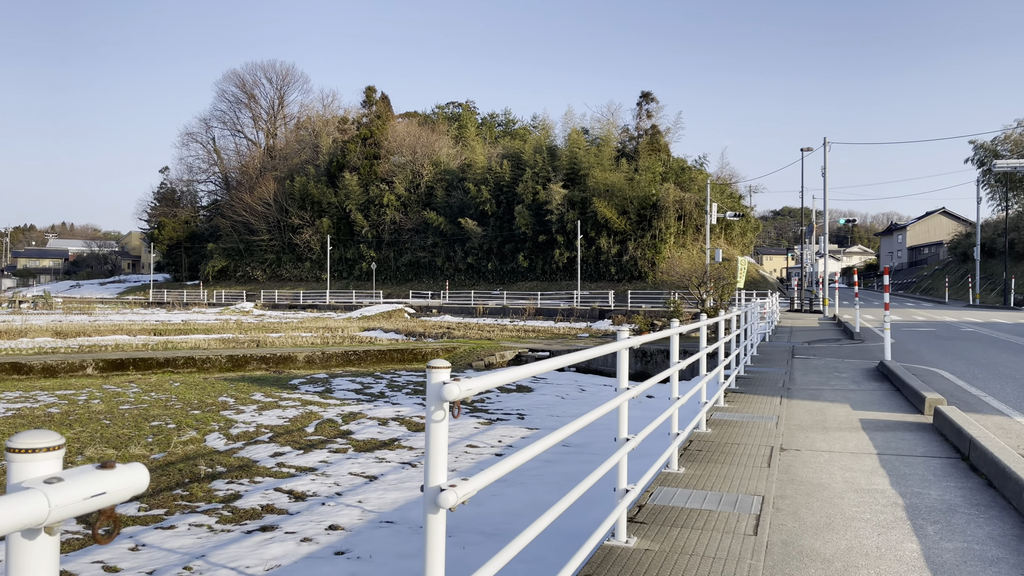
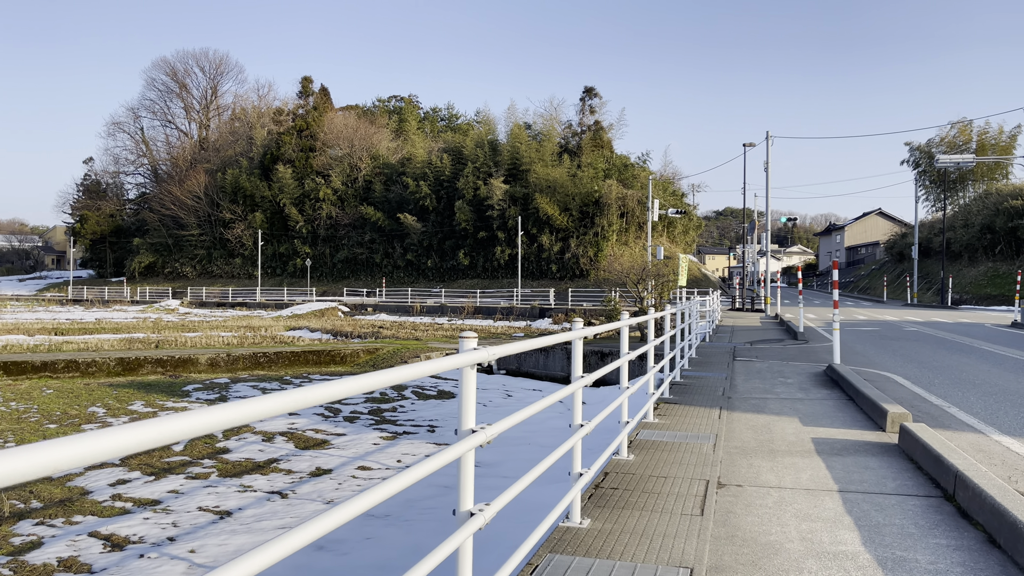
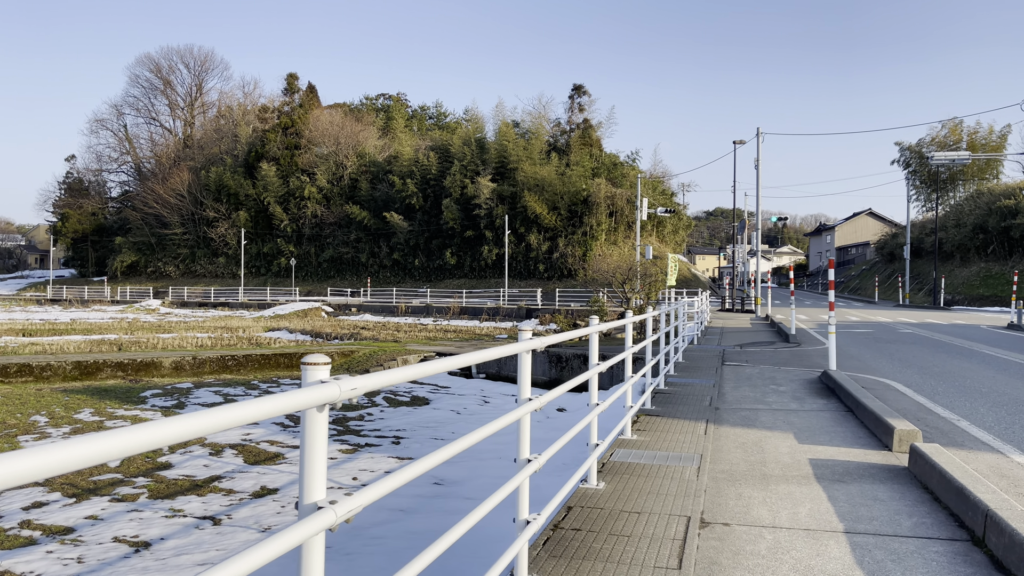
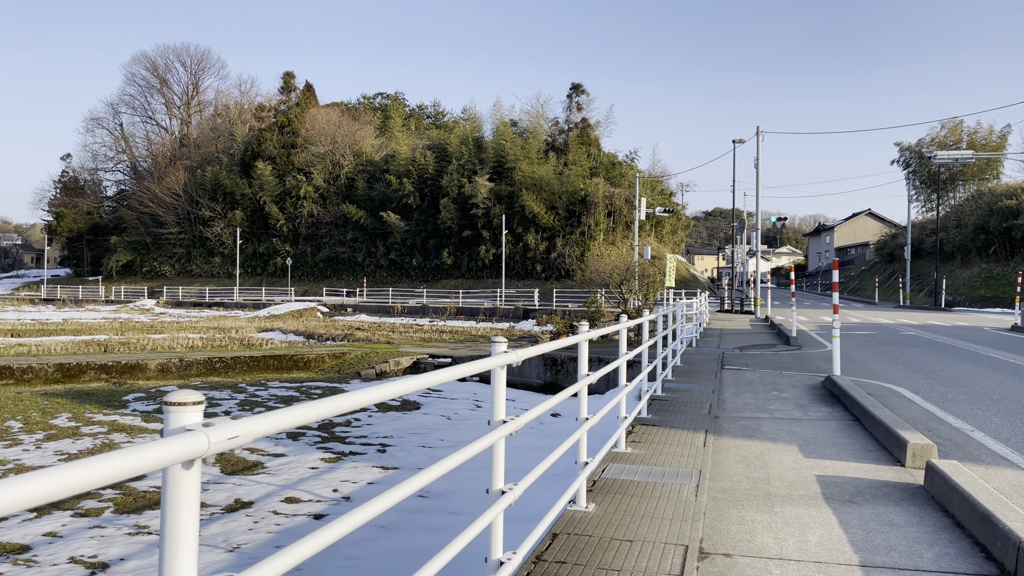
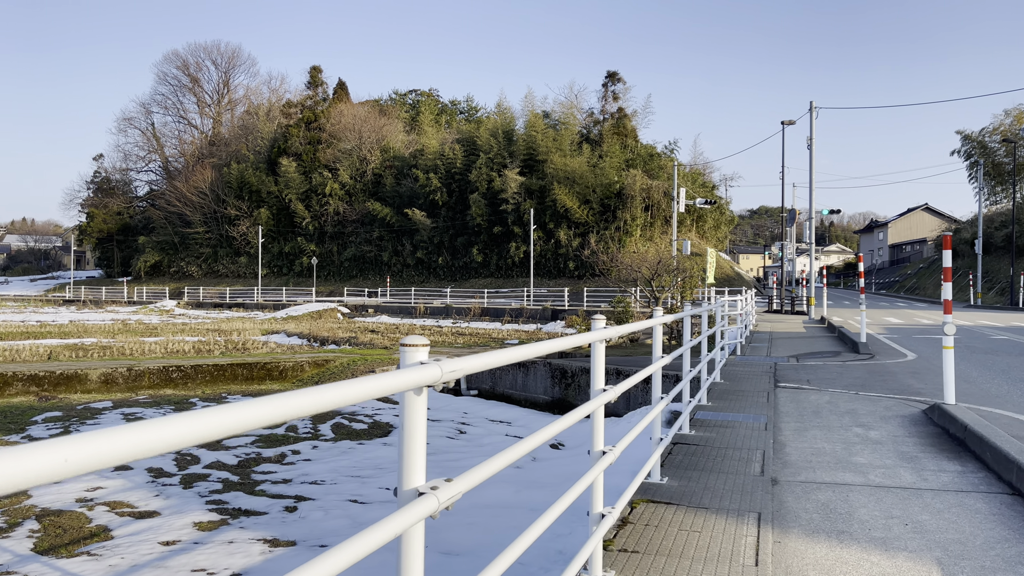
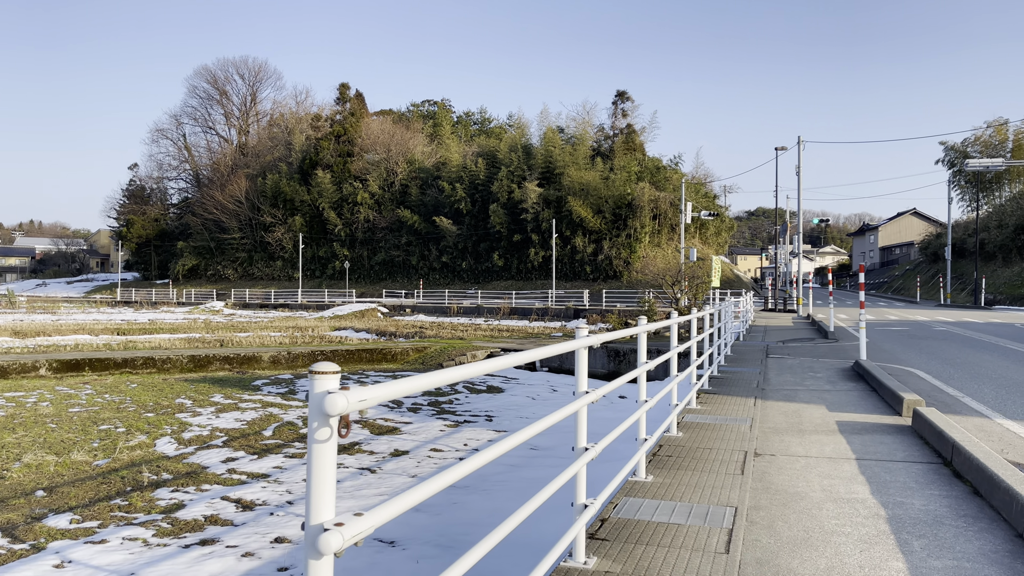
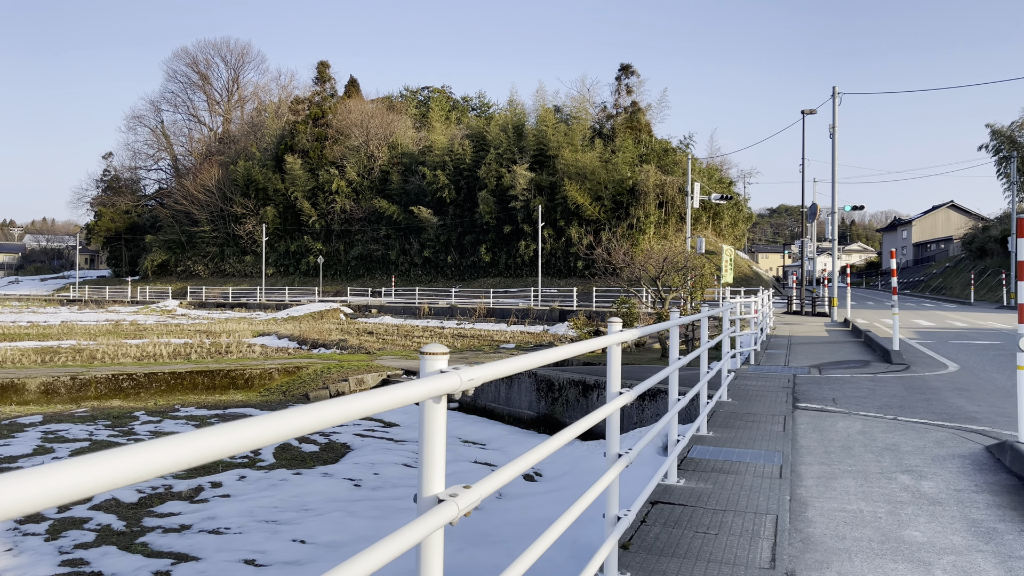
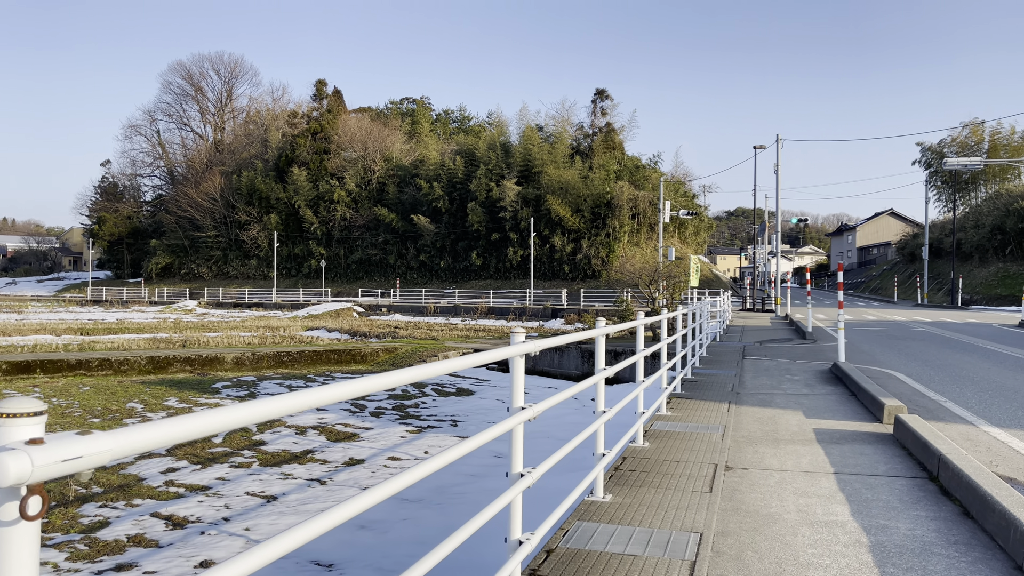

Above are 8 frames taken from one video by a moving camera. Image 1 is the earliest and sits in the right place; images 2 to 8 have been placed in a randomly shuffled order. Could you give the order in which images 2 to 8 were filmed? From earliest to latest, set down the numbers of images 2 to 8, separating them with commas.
6, 8, 2, 3, 4, 5, 7
